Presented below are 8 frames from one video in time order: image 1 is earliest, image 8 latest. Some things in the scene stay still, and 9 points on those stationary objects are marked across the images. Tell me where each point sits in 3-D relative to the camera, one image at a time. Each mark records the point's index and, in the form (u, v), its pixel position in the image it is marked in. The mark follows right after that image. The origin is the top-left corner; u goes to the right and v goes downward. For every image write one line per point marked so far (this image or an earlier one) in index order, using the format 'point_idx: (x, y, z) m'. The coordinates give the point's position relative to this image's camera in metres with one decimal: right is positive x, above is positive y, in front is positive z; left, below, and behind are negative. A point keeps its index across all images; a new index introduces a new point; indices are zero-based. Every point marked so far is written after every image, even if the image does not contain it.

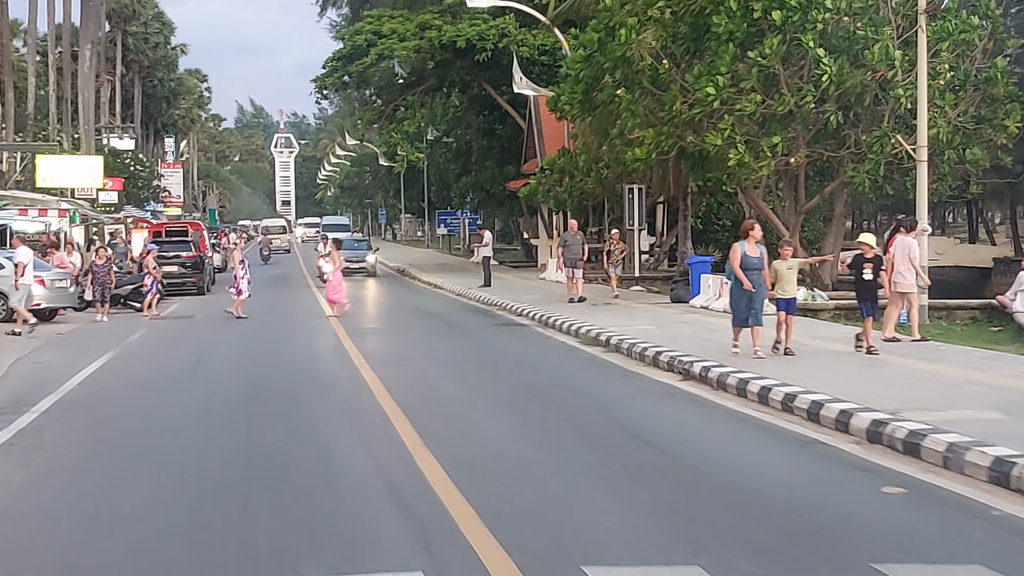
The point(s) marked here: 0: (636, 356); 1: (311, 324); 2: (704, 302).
0: (+1.1, -0.6, +13.6) m
1: (-2.6, -0.4, +20.3) m
2: (+2.3, -0.2, +18.9) m
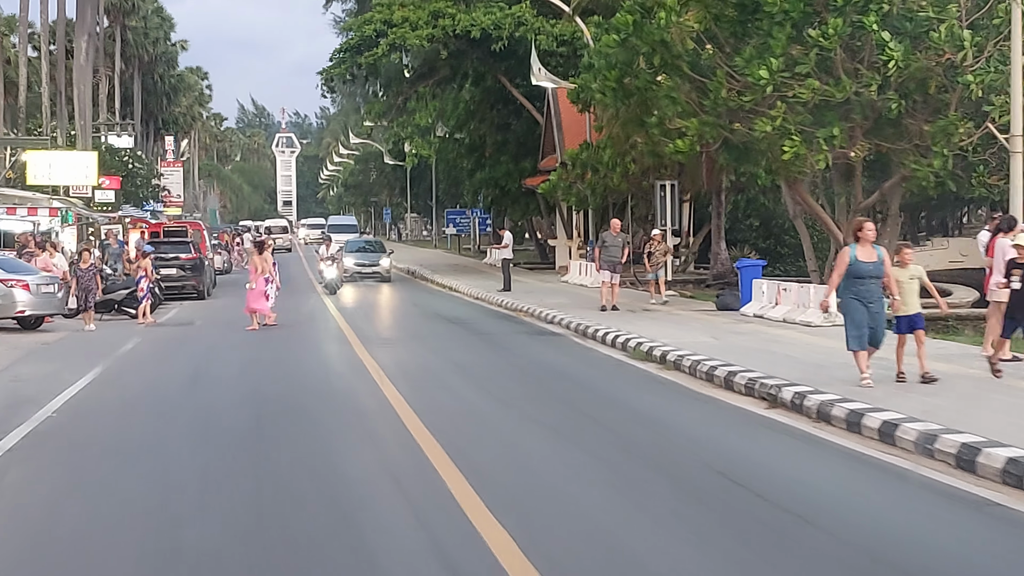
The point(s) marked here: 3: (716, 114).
0: (+1.4, -0.7, +11.8) m
1: (-2.3, -0.4, +18.4) m
2: (+2.6, -0.2, +17.0) m
3: (+2.5, +2.1, +19.0) m
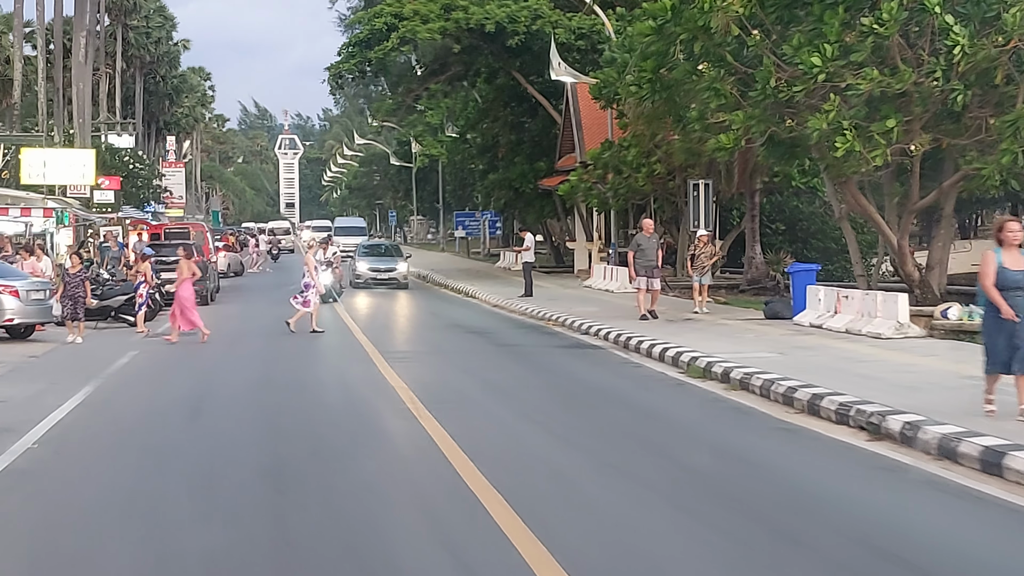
0: (+1.7, -0.7, +10.3) m
1: (-2.0, -0.5, +17.0) m
2: (+3.0, -0.3, +15.6) m
3: (+2.8, +2.0, +17.5) m
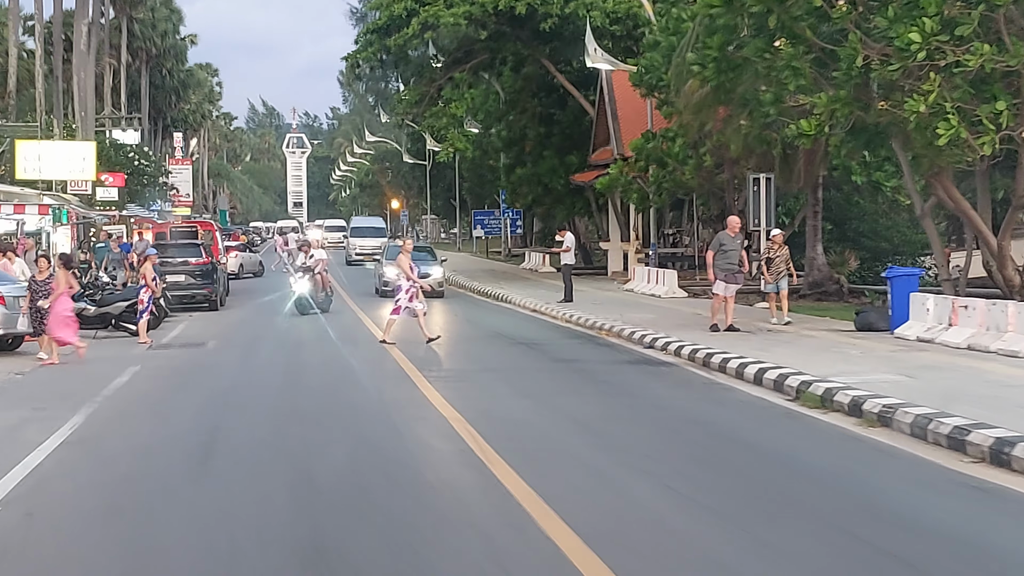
0: (+2.2, -0.8, +8.2) m
1: (-1.4, -0.6, +14.8) m
2: (+3.5, -0.4, +13.4) m
3: (+3.3, +2.0, +15.3) m
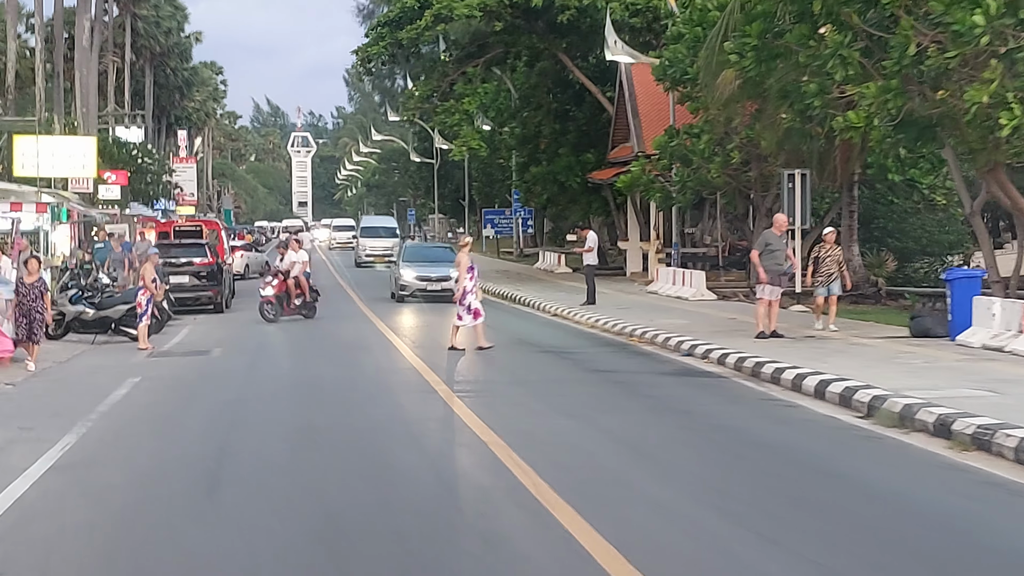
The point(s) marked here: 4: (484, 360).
0: (+2.5, -0.8, +7.1) m
1: (-1.2, -0.6, +13.8) m
2: (+3.7, -0.4, +12.4) m
3: (+3.5, +1.9, +14.3) m
4: (-0.3, -0.6, +13.1) m
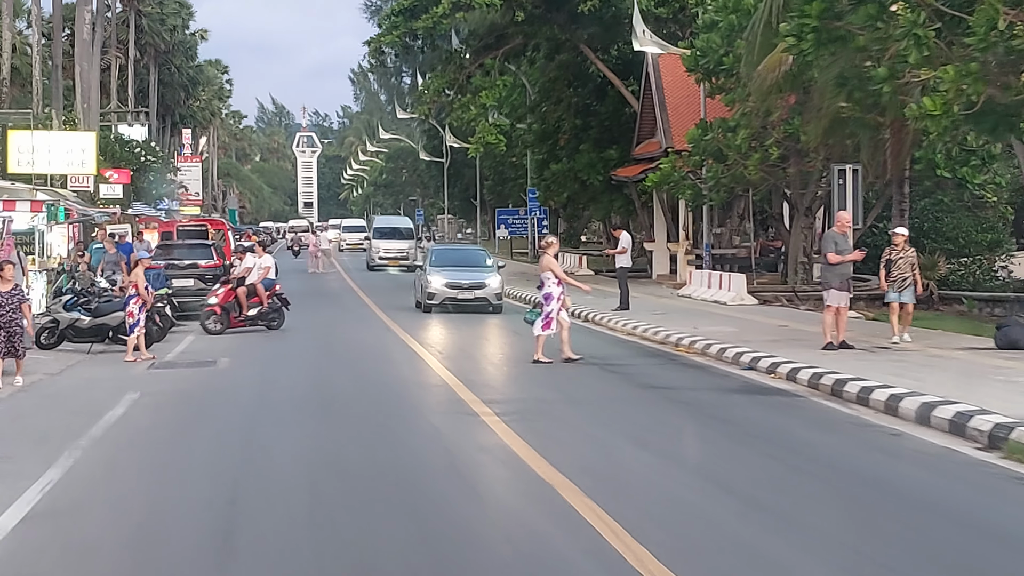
0: (+2.8, -0.9, +5.8) m
1: (-0.9, -0.6, +12.4) m
2: (+4.0, -0.5, +11.0) m
3: (+3.9, +1.9, +12.9) m
4: (0.0, -0.6, +11.7) m
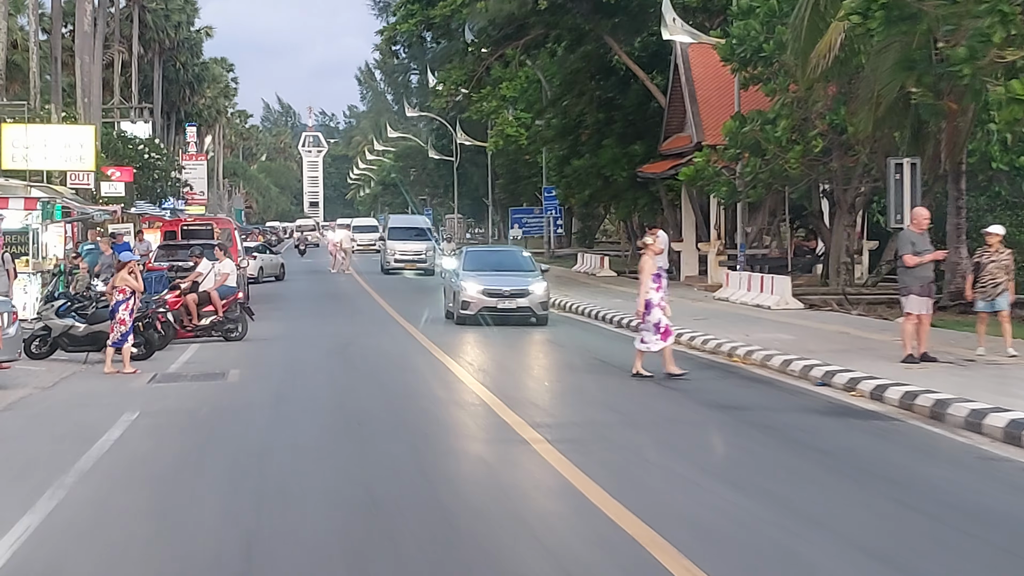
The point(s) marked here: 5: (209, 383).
0: (+3.0, -0.9, +4.4) m
1: (-0.6, -0.7, +11.1) m
2: (+4.3, -0.5, +9.6) m
3: (+4.2, +1.8, +11.6) m
4: (+0.3, -0.7, +10.4) m
5: (-2.3, -0.7, +12.1) m
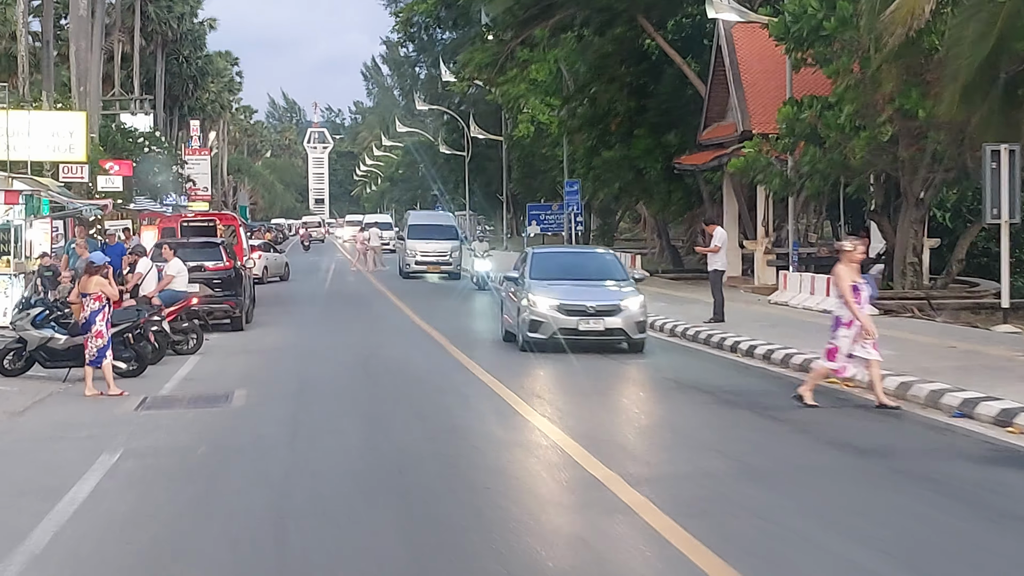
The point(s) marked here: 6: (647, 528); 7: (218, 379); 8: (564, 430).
0: (+3.4, -1.0, +2.4) m
1: (-0.2, -0.7, +9.1) m
2: (+4.7, -0.5, +7.6) m
3: (+4.6, +1.8, +9.5) m
4: (+0.7, -0.7, +8.3) m
5: (-1.9, -0.8, +10.0) m
6: (+0.6, -1.0, +5.7) m
7: (-2.2, -0.7, +11.7) m
8: (+0.3, -0.8, +7.9) m
